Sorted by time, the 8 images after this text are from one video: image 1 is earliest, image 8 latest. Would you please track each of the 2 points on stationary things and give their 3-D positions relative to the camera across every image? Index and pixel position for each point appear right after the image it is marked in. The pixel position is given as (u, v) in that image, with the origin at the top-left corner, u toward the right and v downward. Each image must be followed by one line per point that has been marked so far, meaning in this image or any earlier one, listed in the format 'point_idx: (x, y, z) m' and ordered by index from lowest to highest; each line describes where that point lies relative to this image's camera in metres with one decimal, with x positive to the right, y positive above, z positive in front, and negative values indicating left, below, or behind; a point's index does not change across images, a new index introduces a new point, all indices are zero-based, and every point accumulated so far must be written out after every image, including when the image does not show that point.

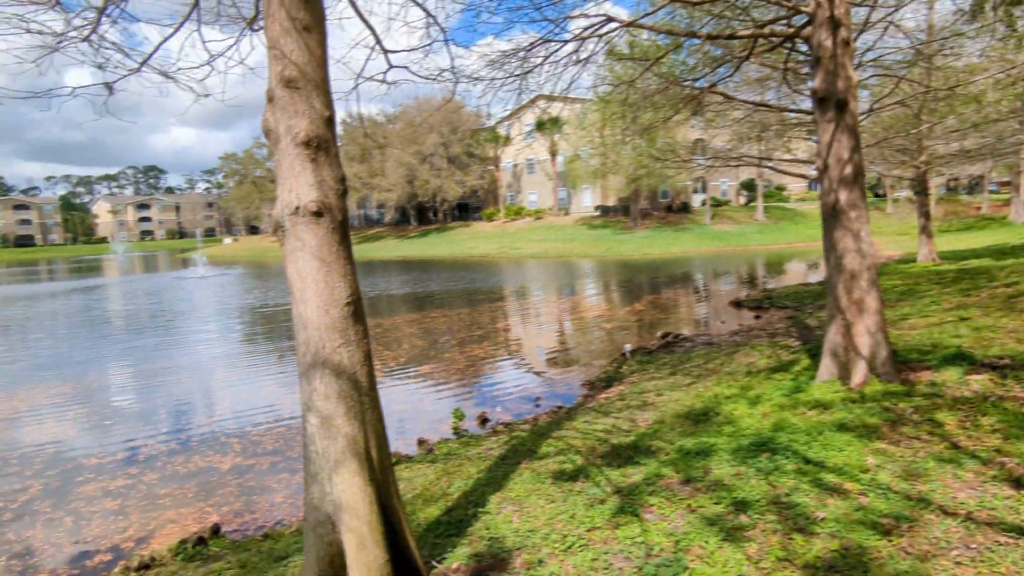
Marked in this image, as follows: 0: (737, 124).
0: (+3.7, +2.7, +9.9) m
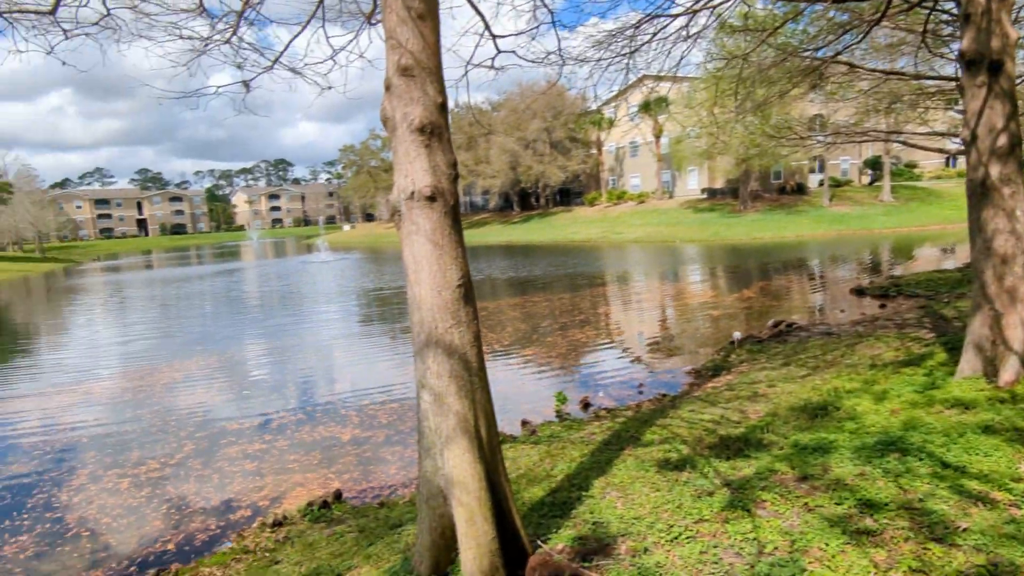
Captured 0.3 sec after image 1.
0: (+5.3, +2.9, +9.1) m
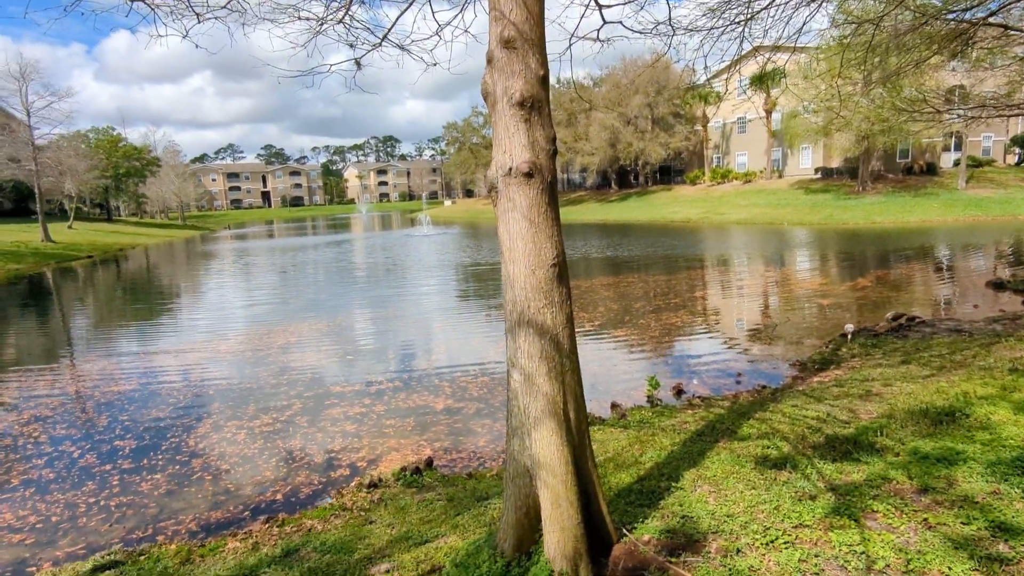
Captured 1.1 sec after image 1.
0: (+6.7, +3.0, +8.0) m
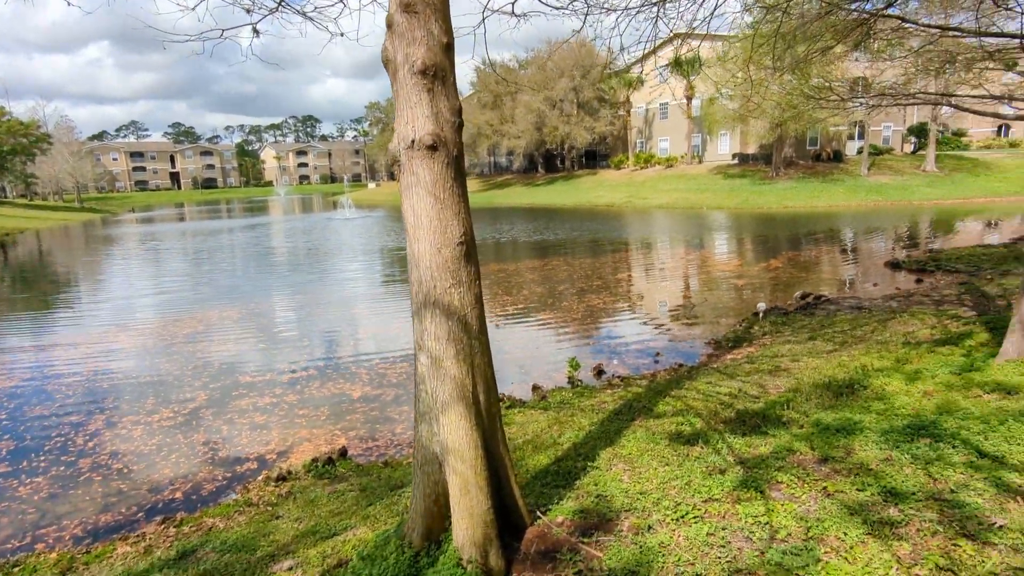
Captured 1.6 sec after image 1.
0: (+5.6, +3.3, +8.5) m
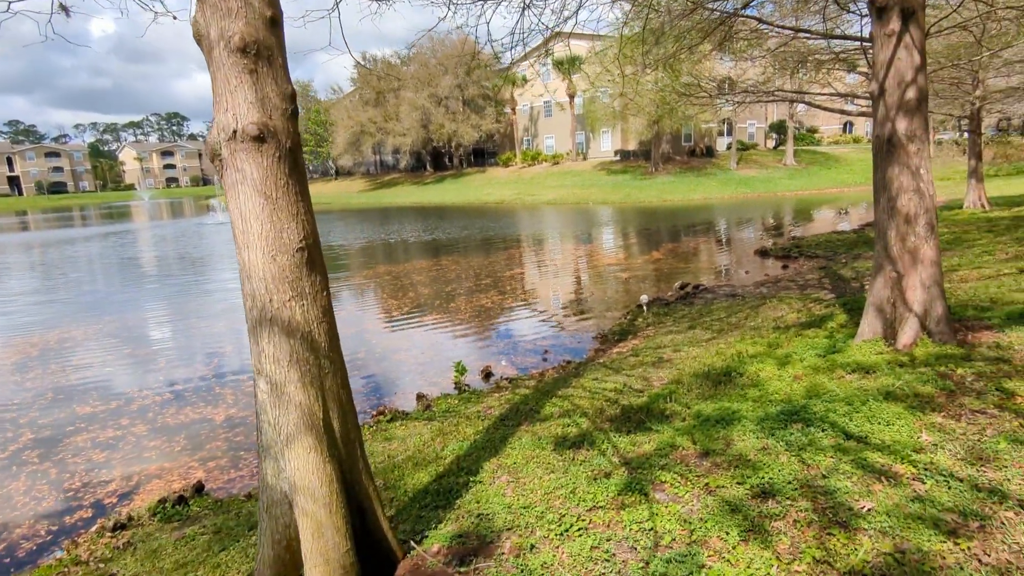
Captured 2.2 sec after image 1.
0: (+3.9, +3.5, +9.0) m
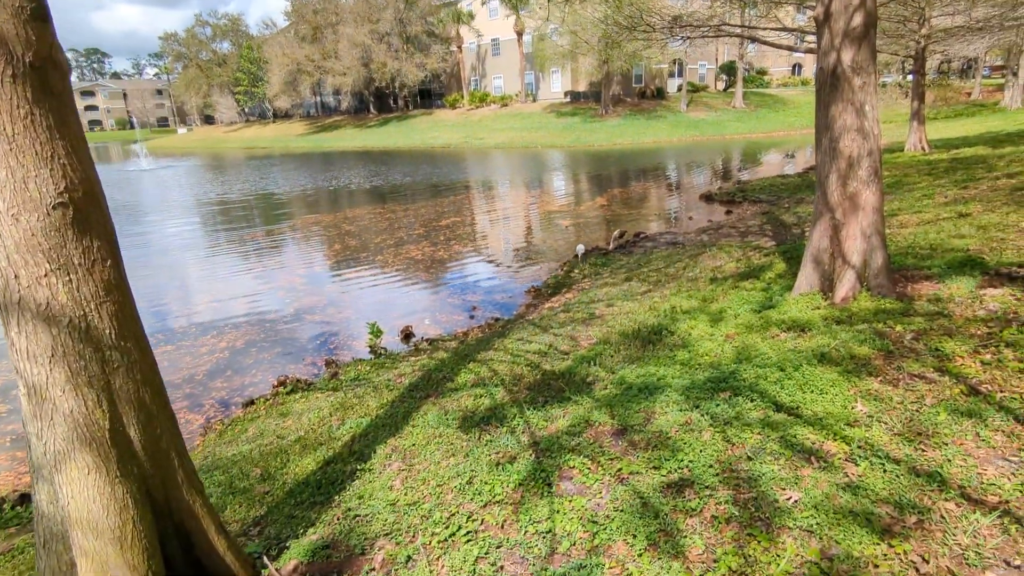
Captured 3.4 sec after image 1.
0: (+2.8, +4.2, +8.4) m
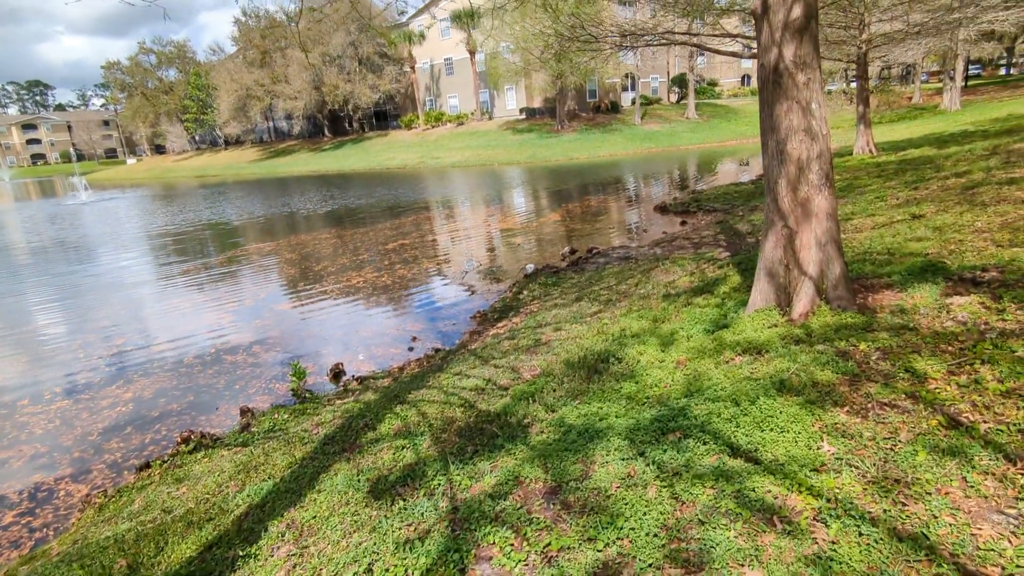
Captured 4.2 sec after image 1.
0: (+1.9, +4.0, +8.2) m
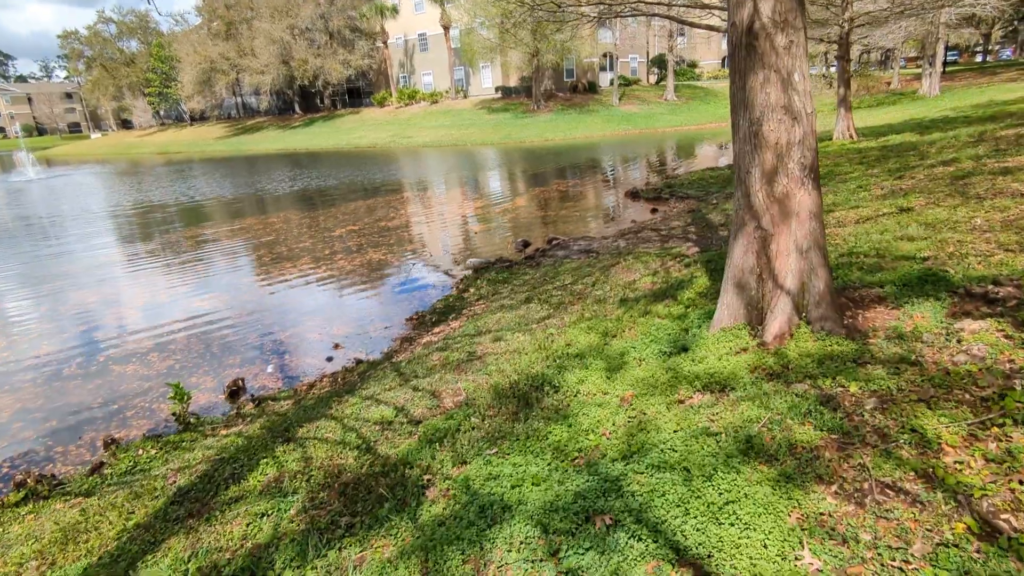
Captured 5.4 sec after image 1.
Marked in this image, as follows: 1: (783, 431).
0: (+1.4, +4.1, +7.3) m
1: (+1.0, -0.5, +2.3) m
